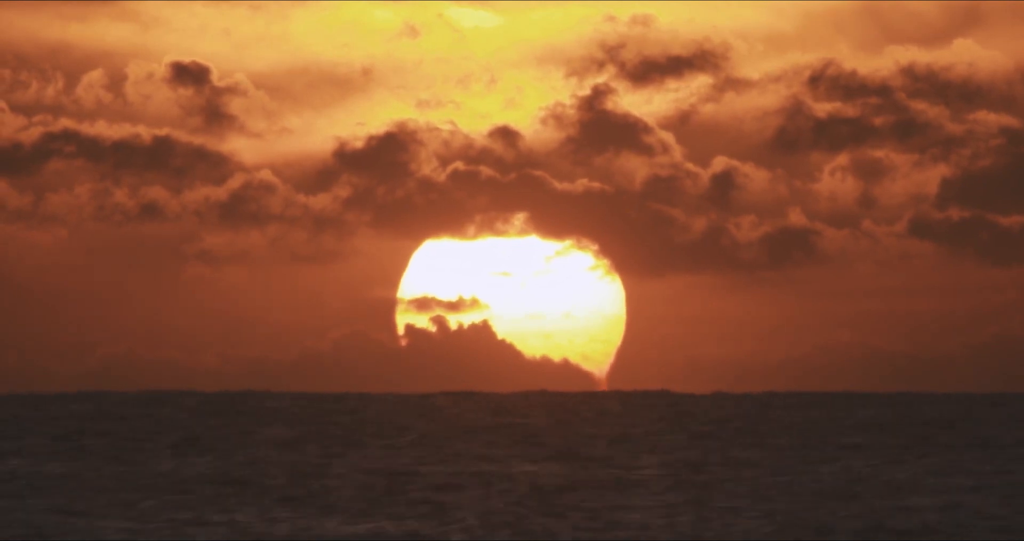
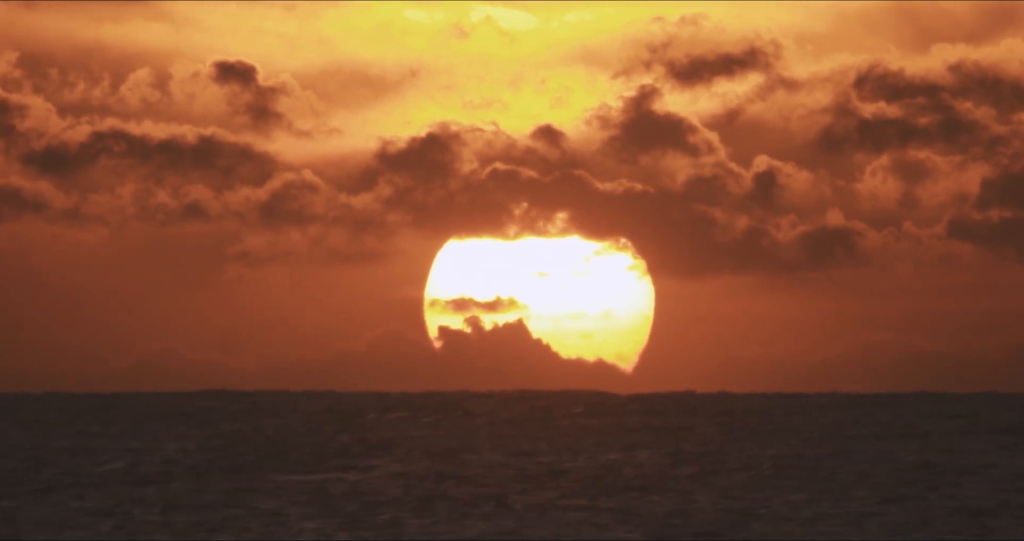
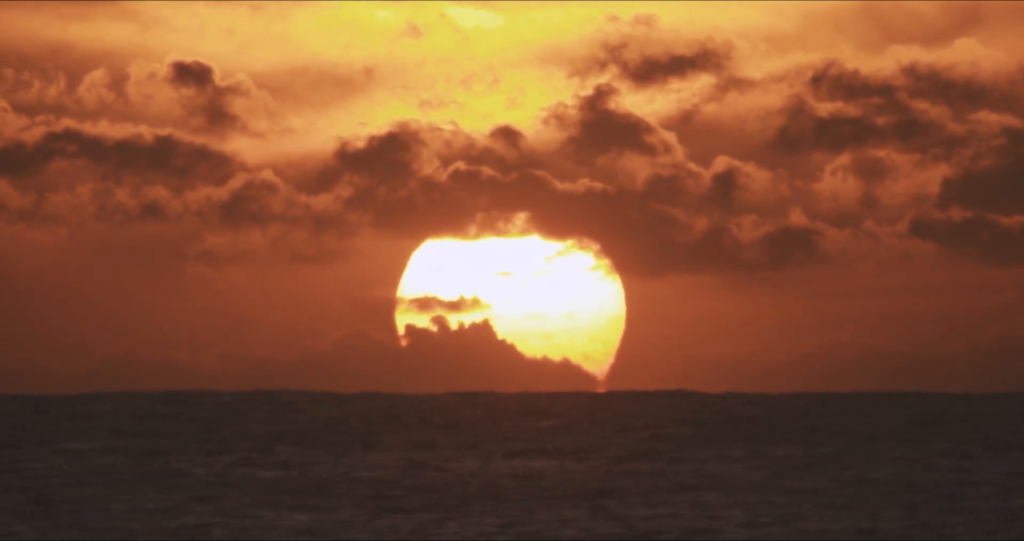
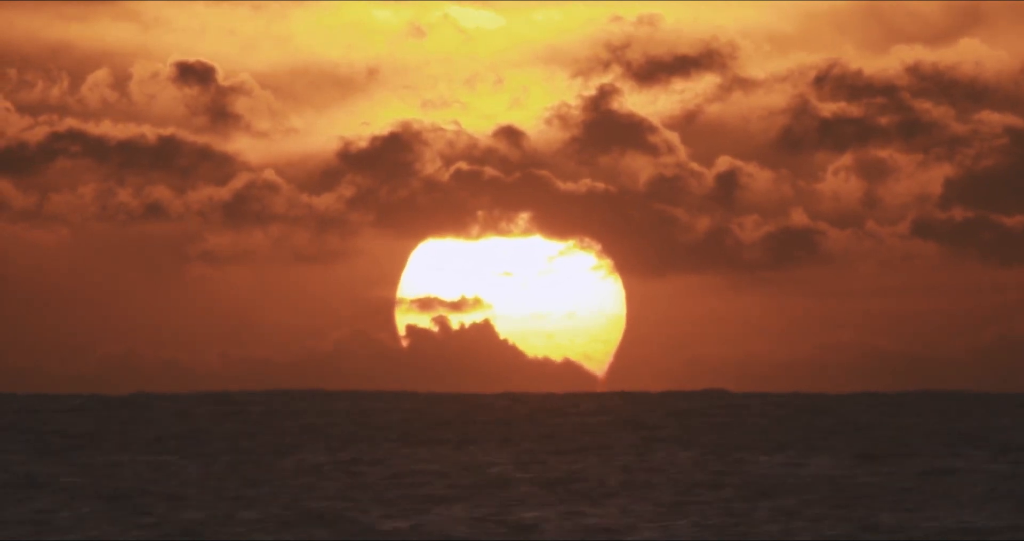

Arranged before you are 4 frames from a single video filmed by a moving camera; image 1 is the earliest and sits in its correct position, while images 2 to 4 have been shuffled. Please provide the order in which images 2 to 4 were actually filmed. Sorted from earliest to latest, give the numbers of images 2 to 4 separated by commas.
3, 4, 2
